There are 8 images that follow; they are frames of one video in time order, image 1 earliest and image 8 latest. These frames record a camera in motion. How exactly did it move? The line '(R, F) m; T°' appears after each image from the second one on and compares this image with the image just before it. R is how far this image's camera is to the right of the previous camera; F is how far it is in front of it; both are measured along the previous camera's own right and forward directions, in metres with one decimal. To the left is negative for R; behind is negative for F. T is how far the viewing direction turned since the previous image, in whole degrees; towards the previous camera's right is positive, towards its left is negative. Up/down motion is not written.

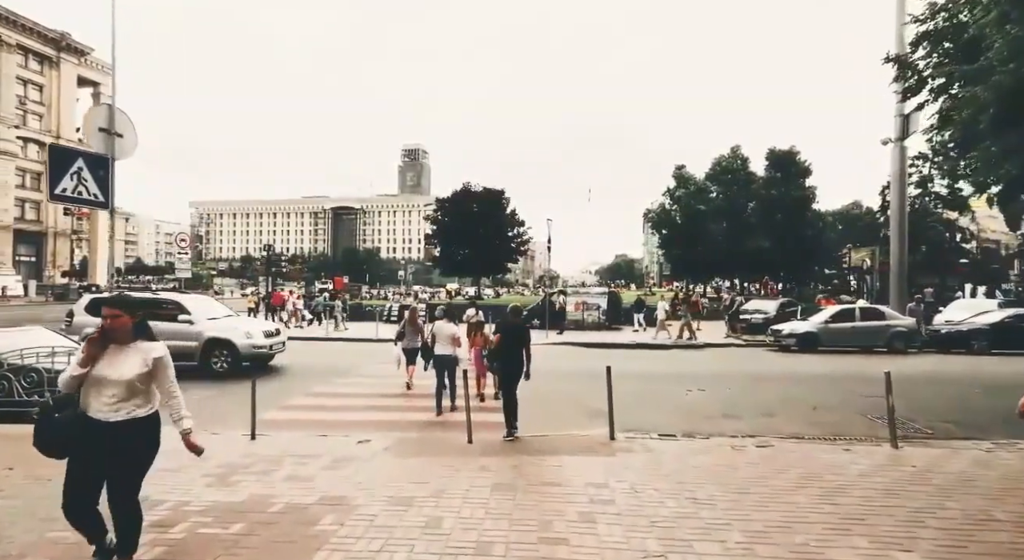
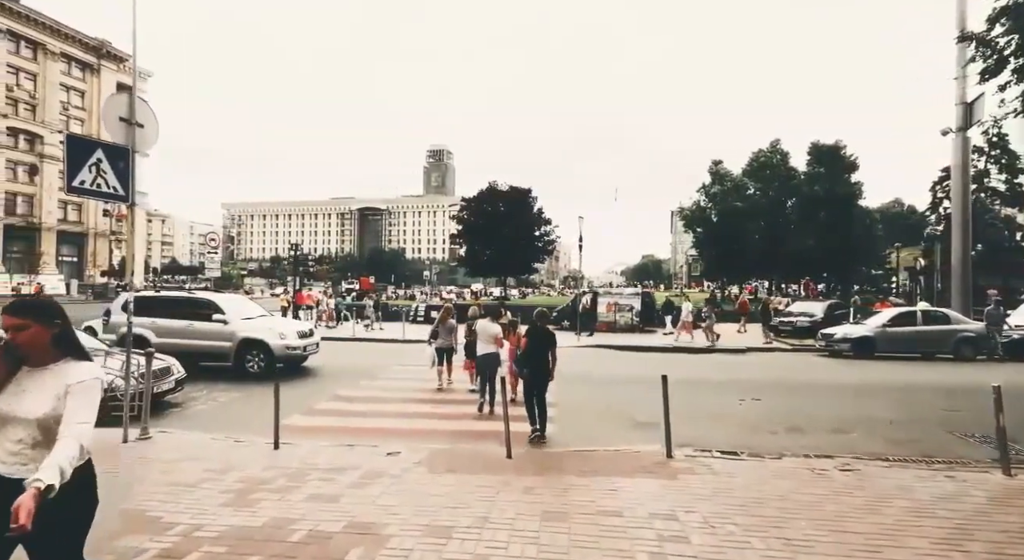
(-0.2, +0.7) m; -3°
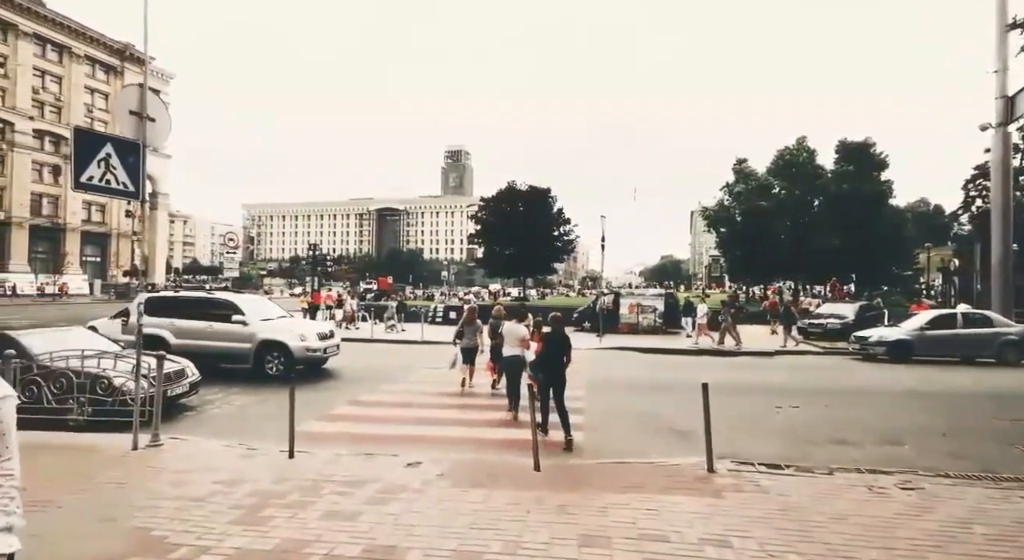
(-0.1, +0.4) m; -2°
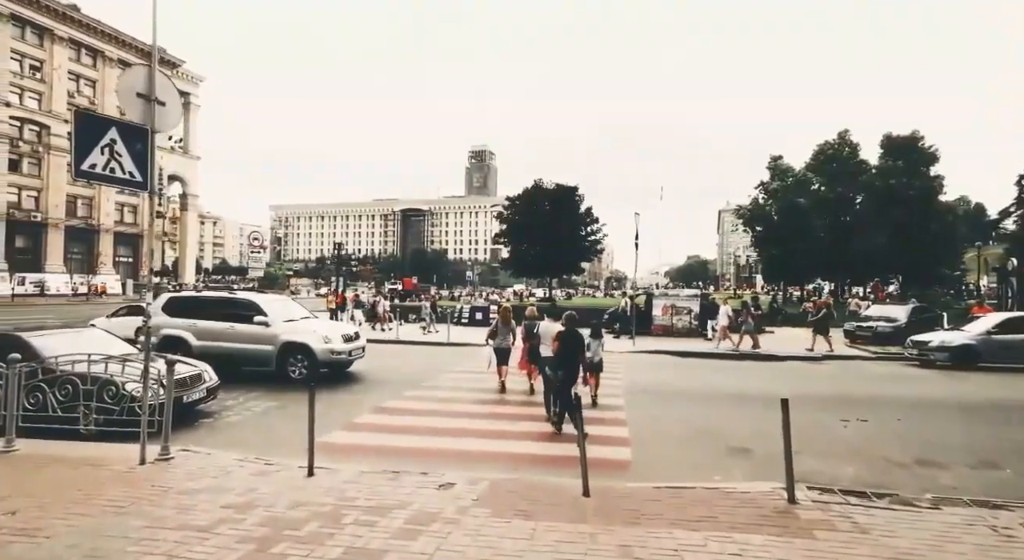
(-0.2, +0.7) m; -2°
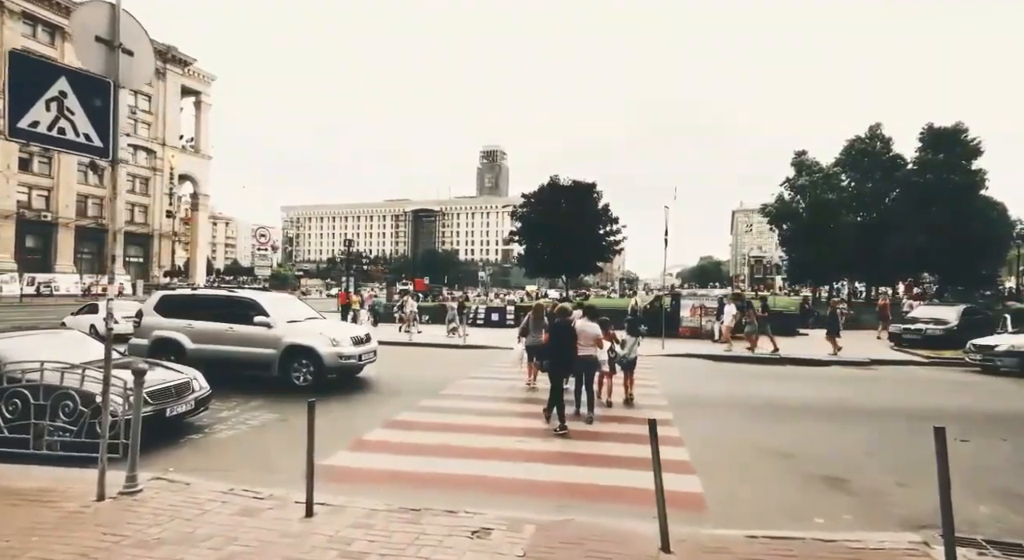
(-0.3, +1.3) m; -1°
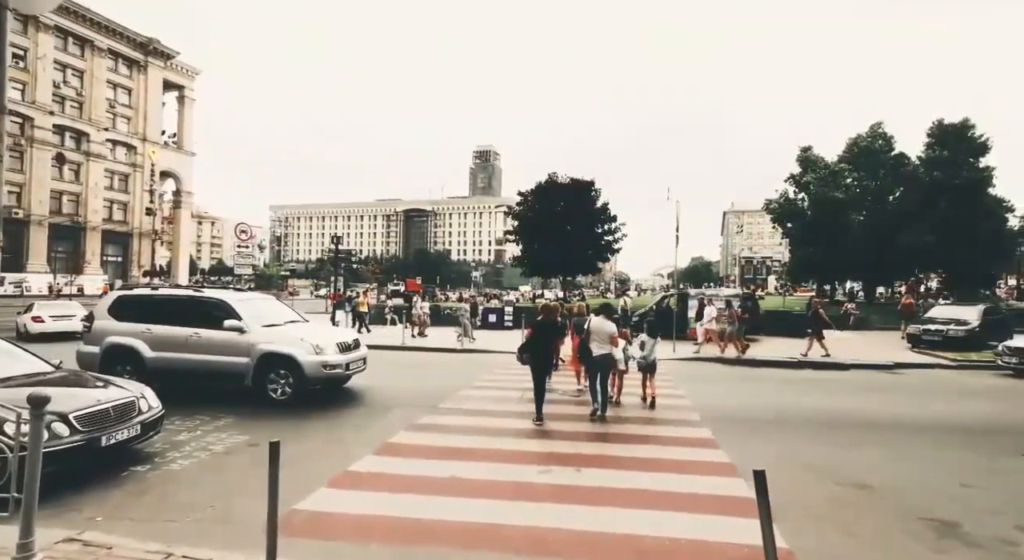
(-0.3, +1.3) m; +1°
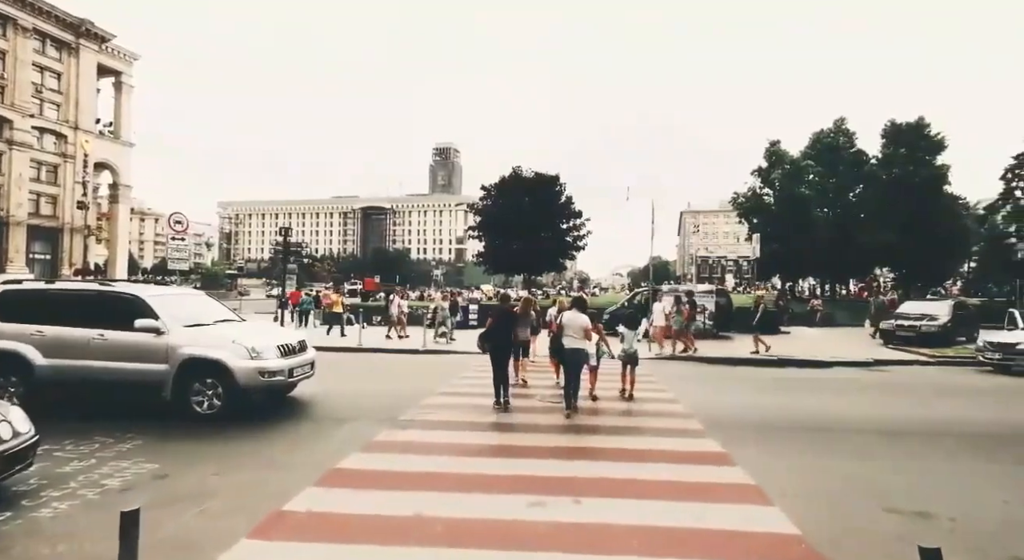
(-0.2, +1.3) m; +4°
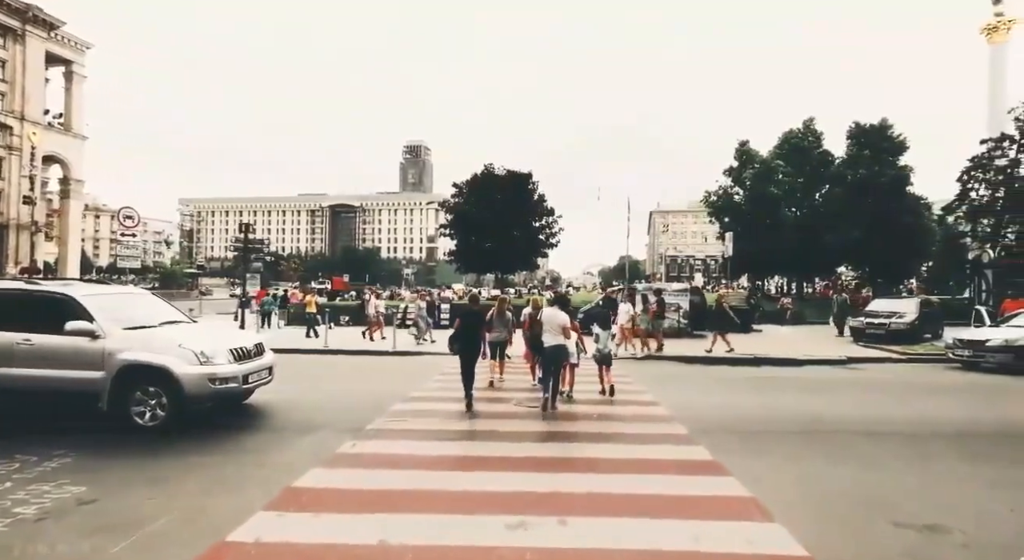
(-0.1, +0.5) m; +3°
